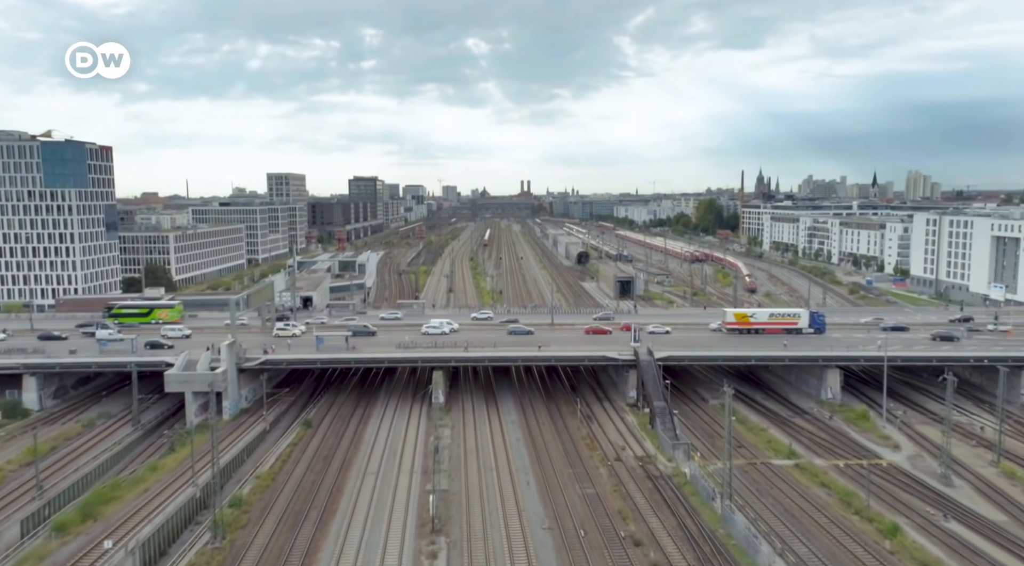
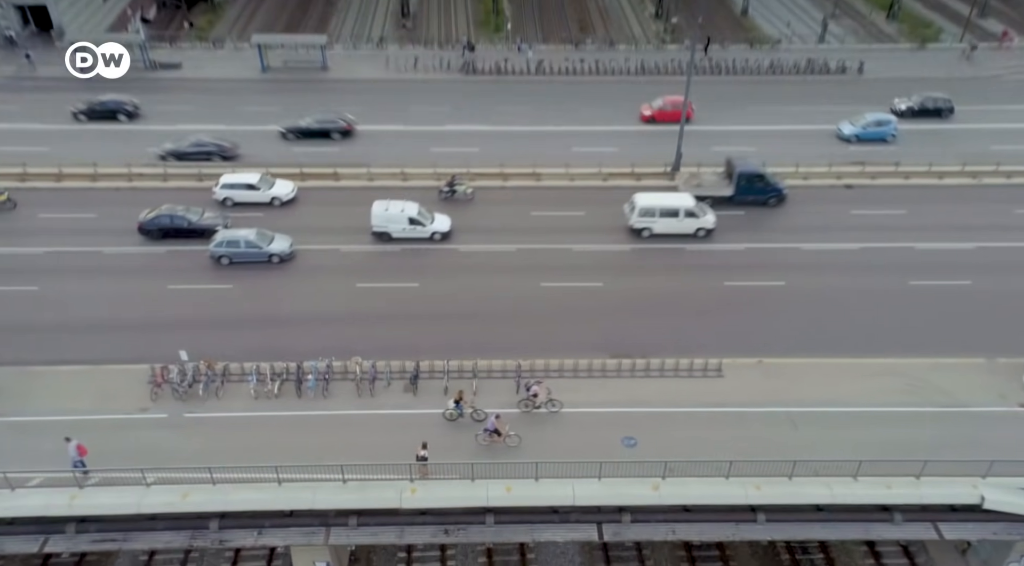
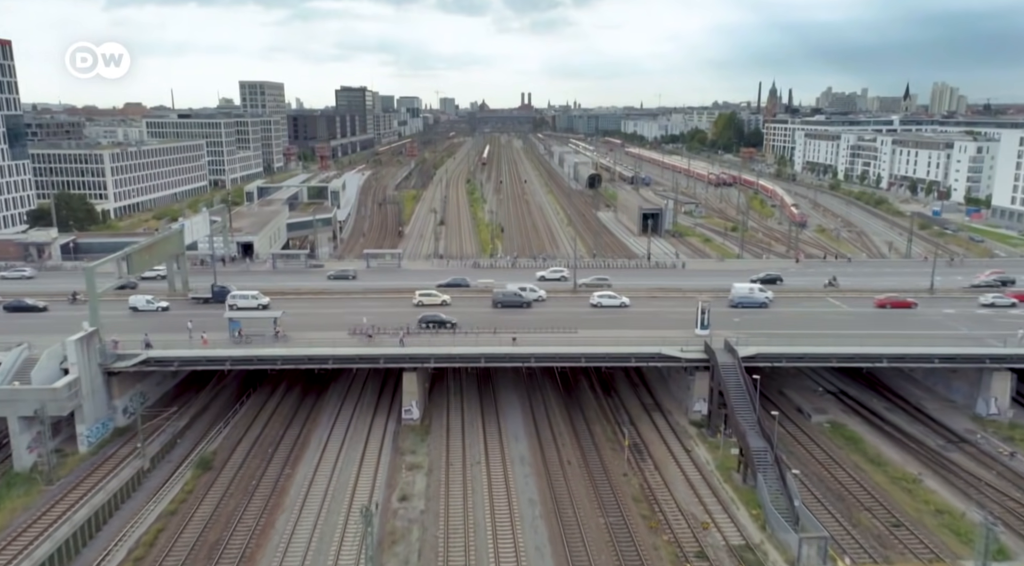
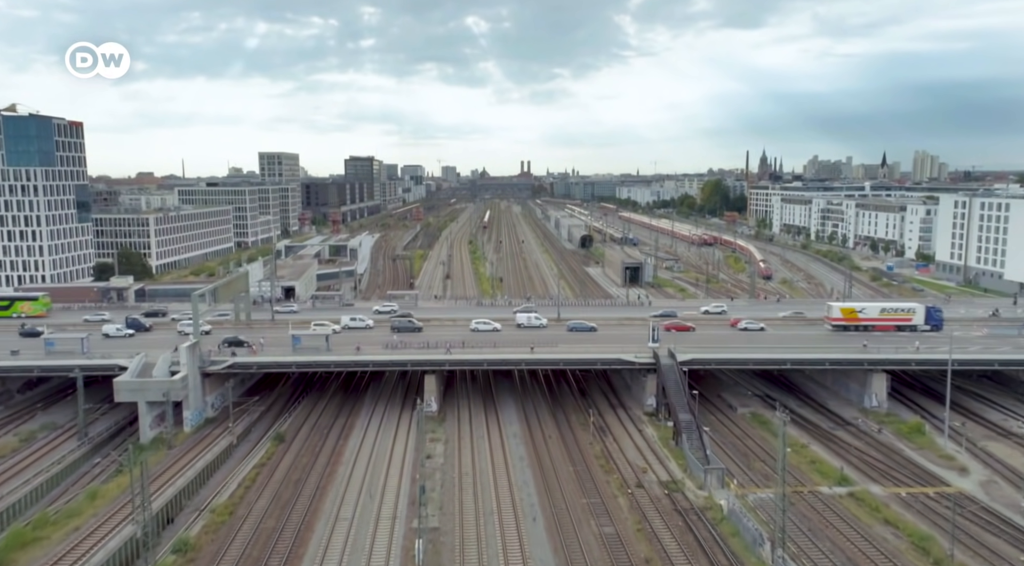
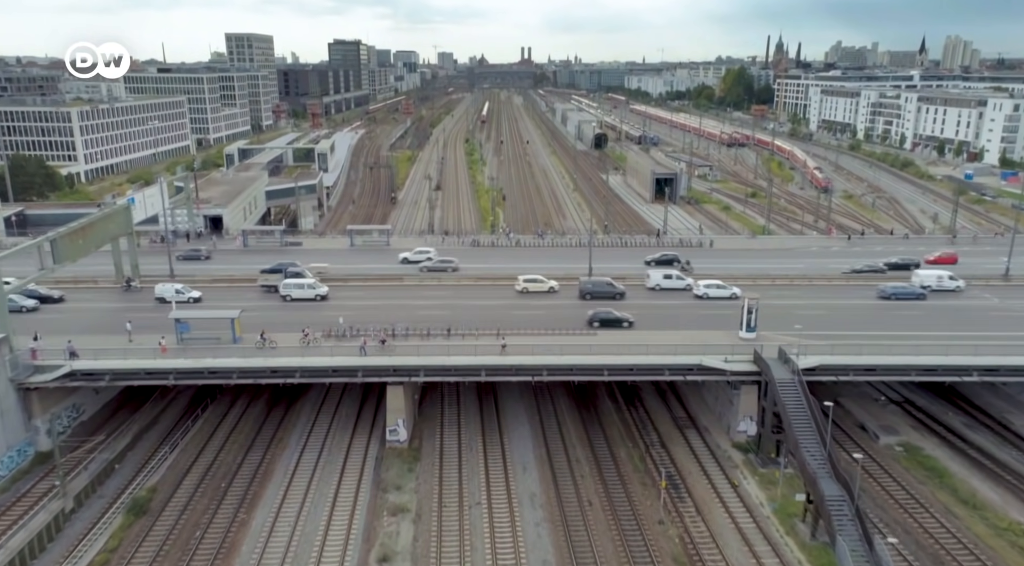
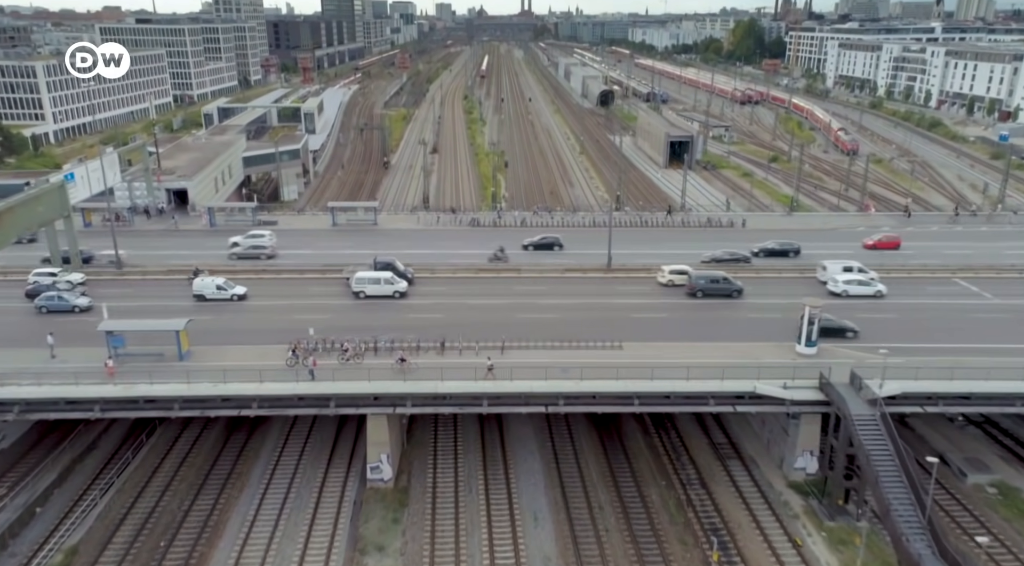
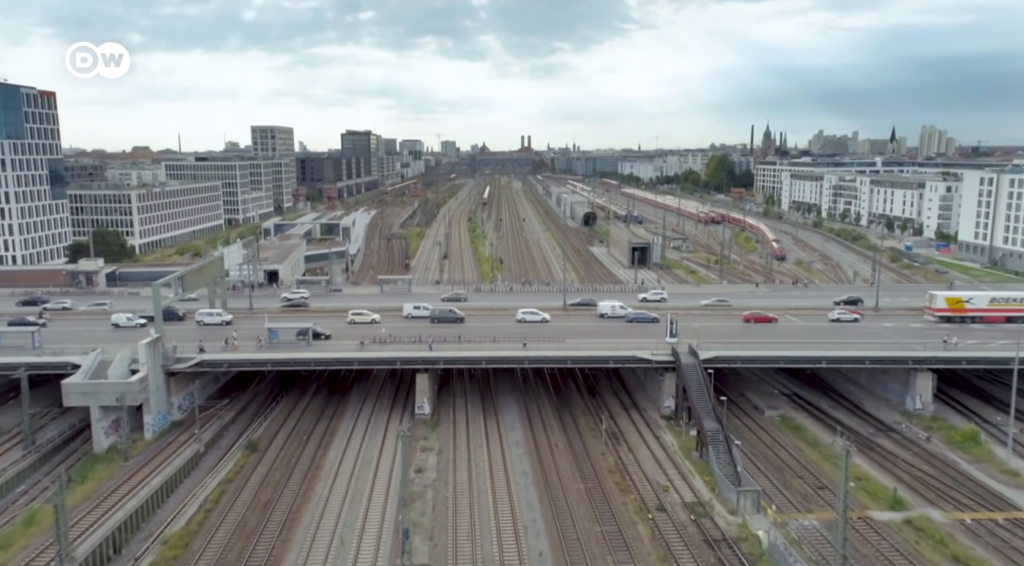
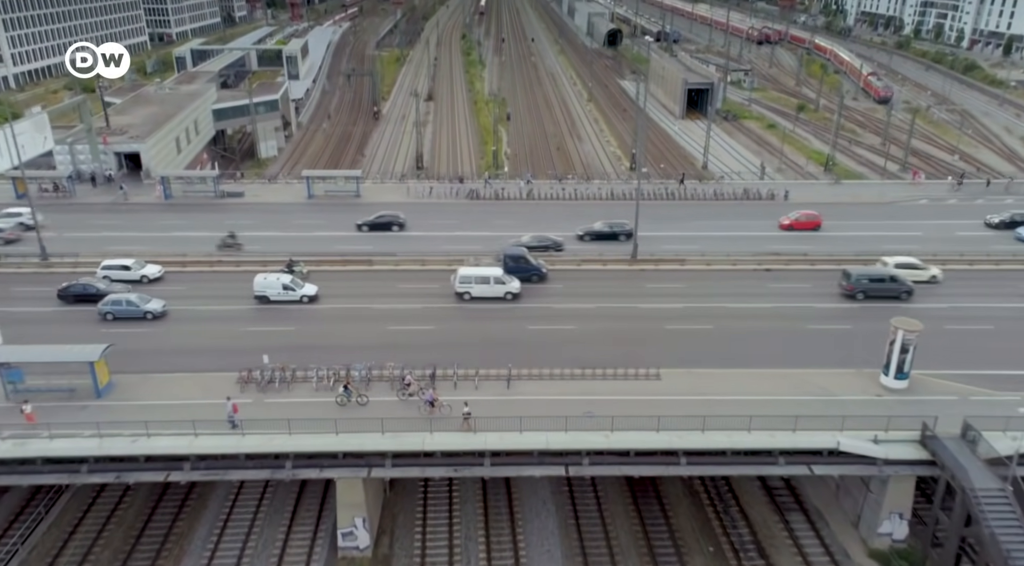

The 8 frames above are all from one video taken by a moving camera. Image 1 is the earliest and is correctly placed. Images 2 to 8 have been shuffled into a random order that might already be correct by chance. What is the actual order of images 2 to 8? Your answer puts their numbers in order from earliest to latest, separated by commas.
4, 7, 3, 5, 6, 8, 2
